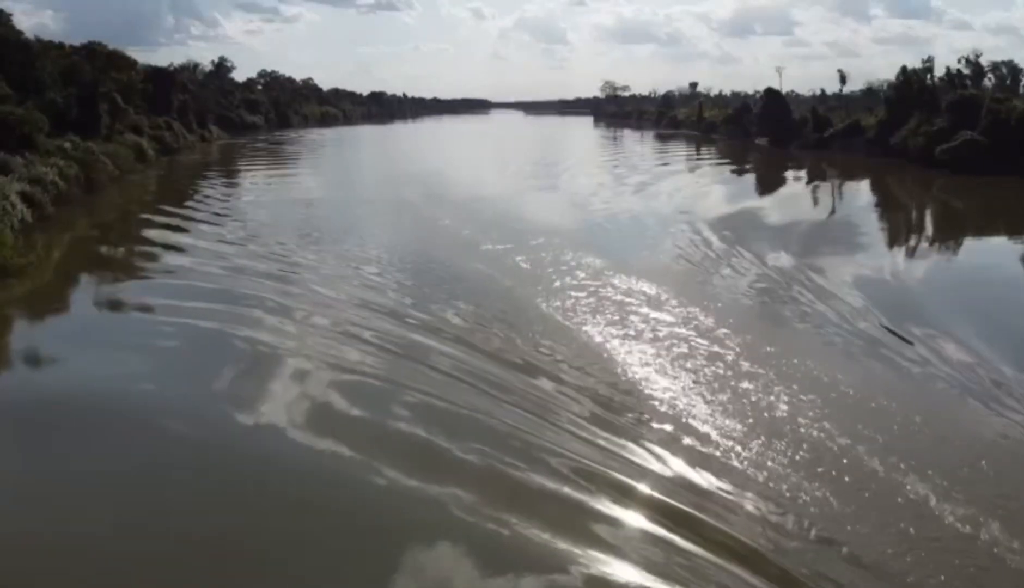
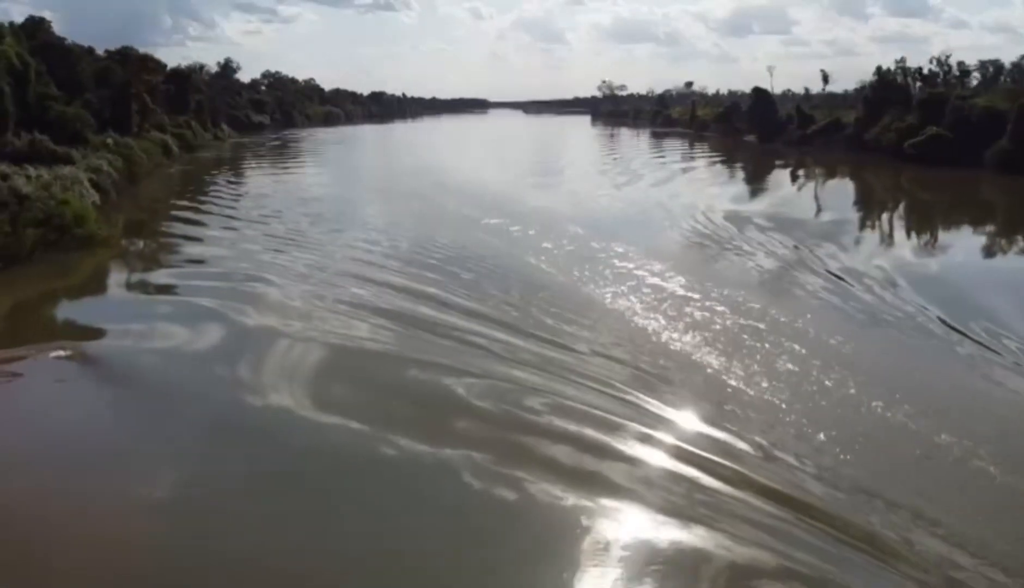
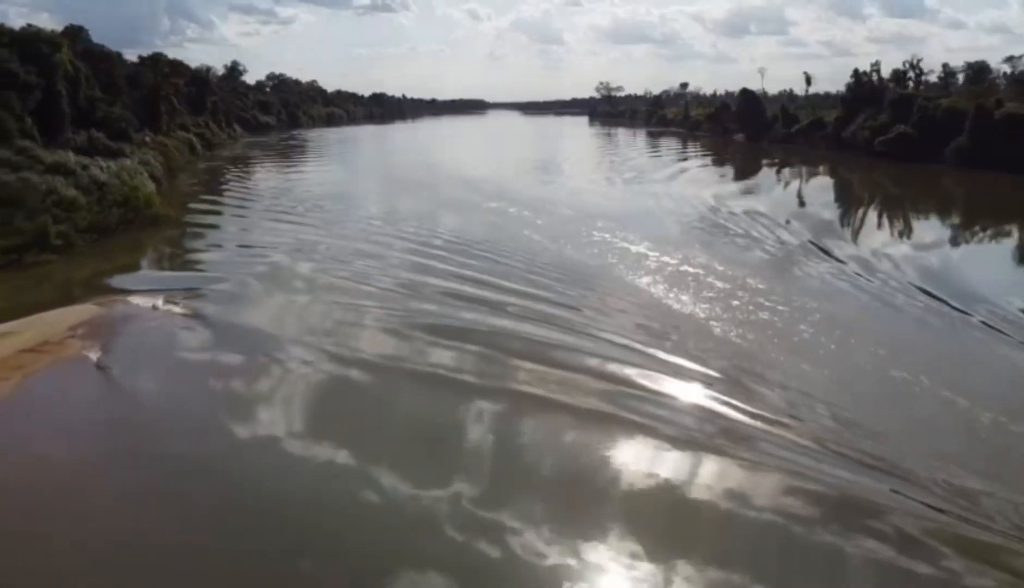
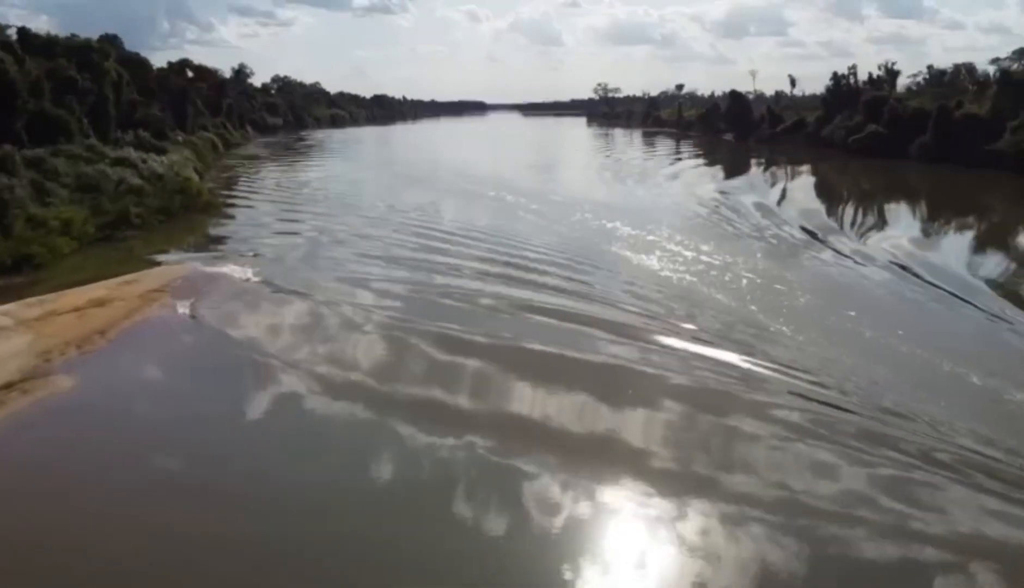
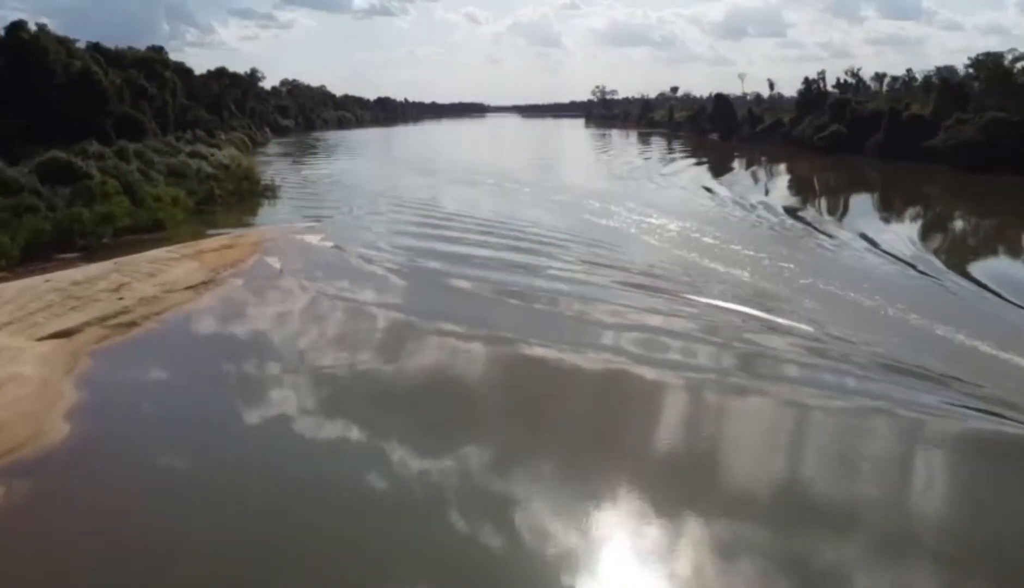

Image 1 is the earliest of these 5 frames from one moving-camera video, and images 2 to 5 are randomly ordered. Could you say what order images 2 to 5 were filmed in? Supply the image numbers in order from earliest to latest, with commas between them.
2, 3, 4, 5
